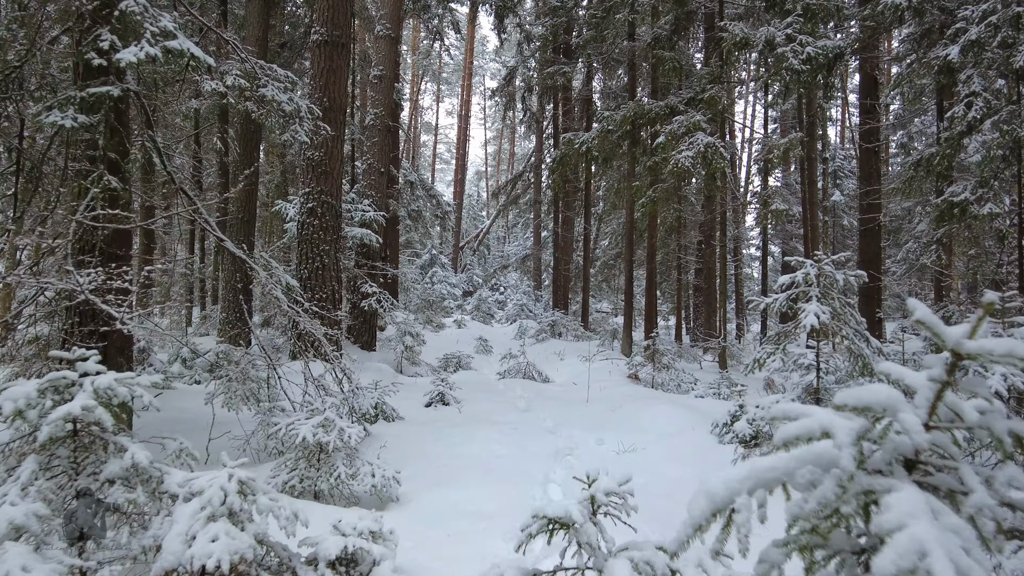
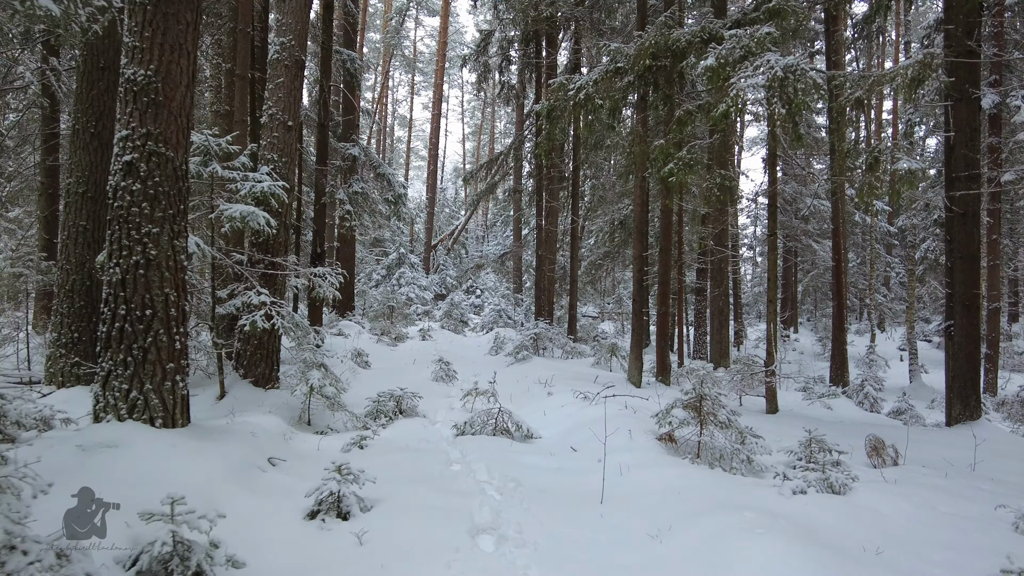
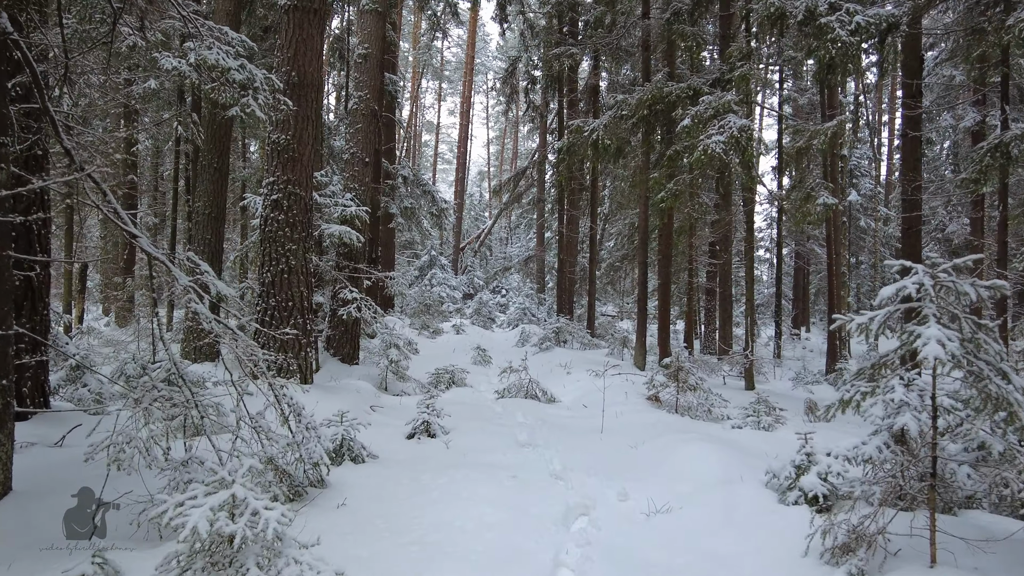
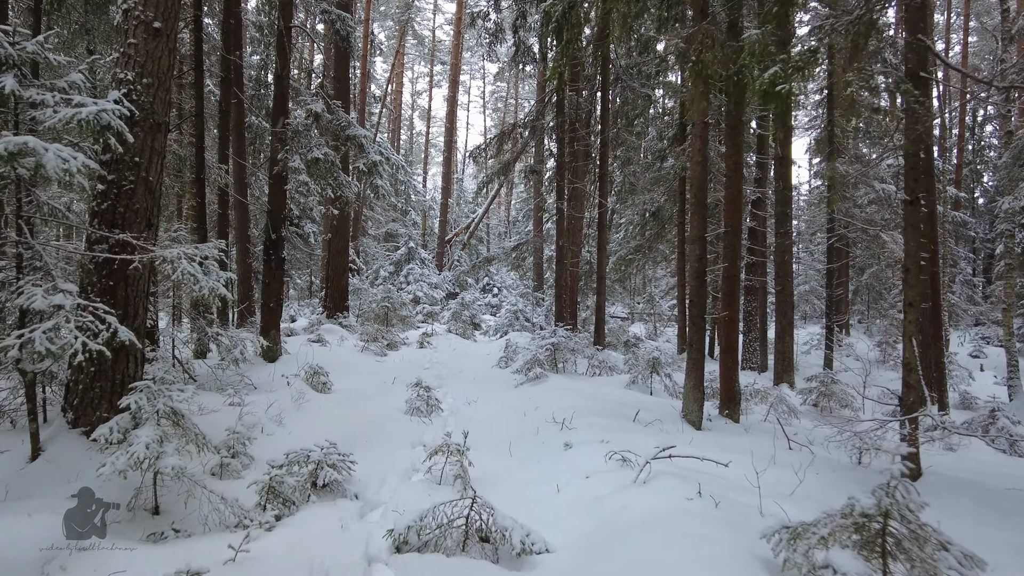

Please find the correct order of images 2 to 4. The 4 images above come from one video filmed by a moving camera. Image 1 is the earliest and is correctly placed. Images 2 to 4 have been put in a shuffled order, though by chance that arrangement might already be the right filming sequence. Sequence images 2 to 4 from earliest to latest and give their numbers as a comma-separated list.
3, 2, 4
